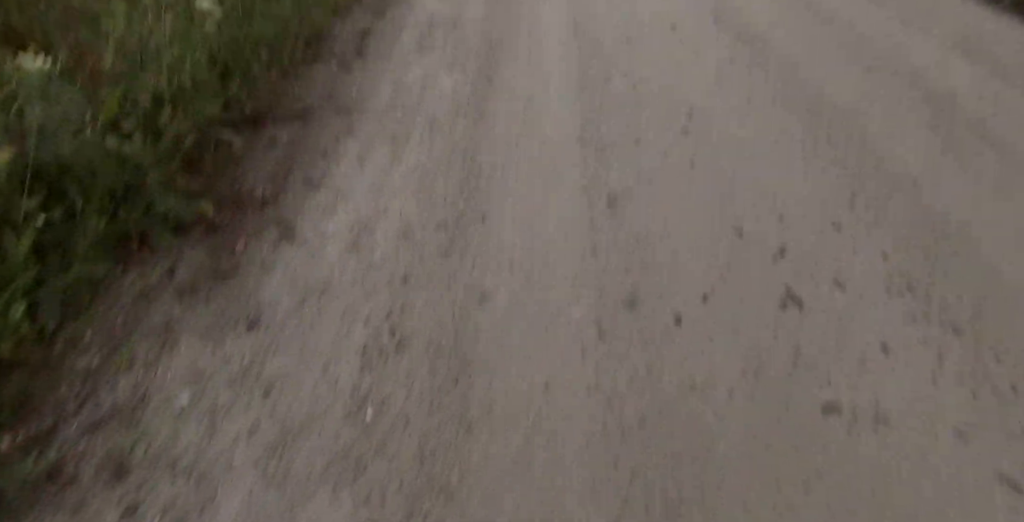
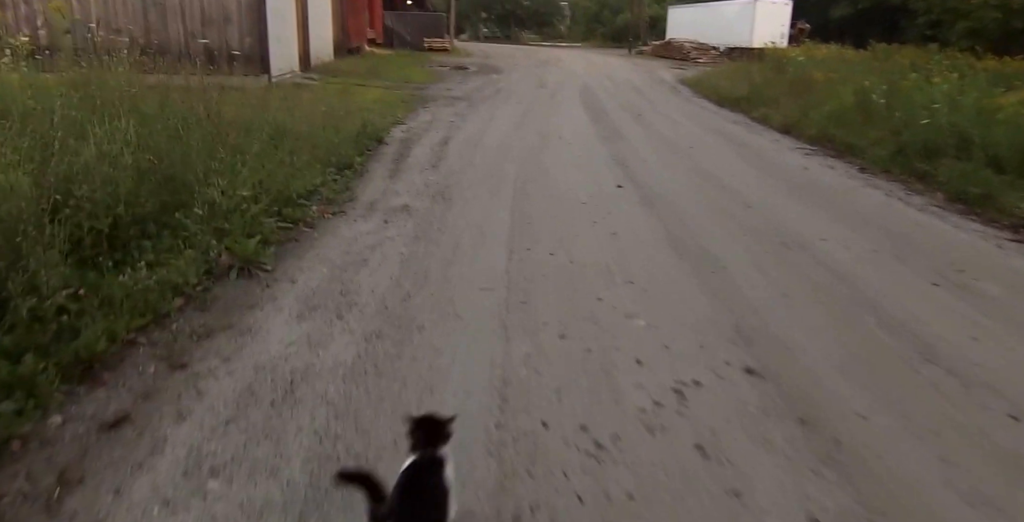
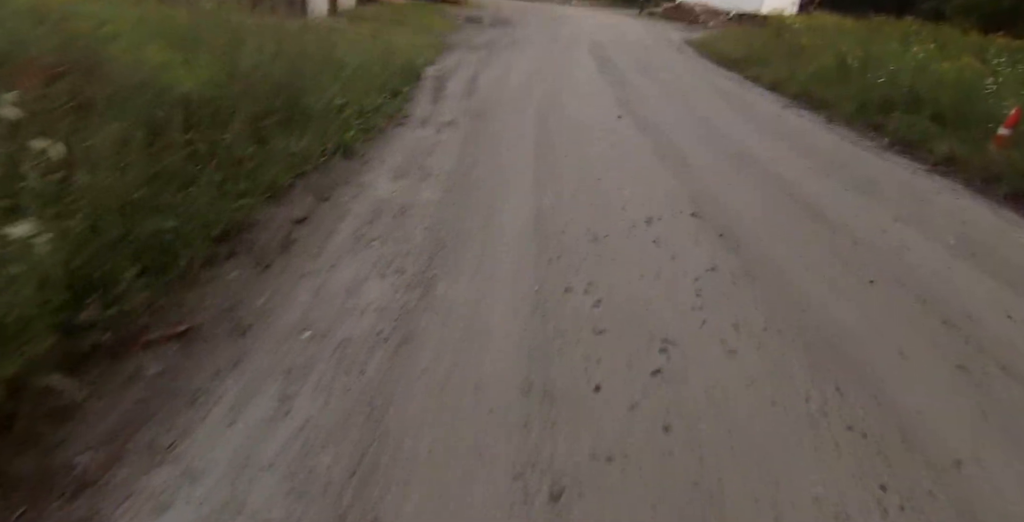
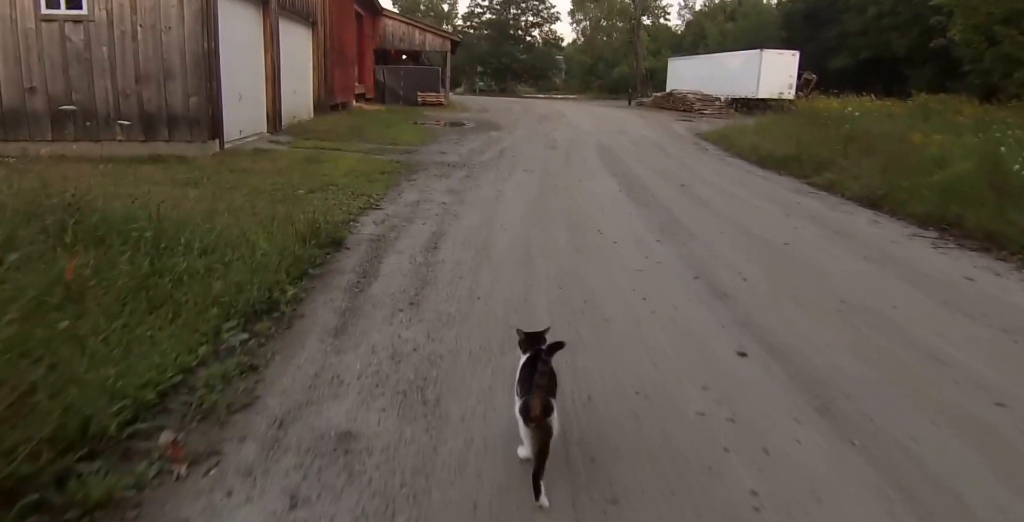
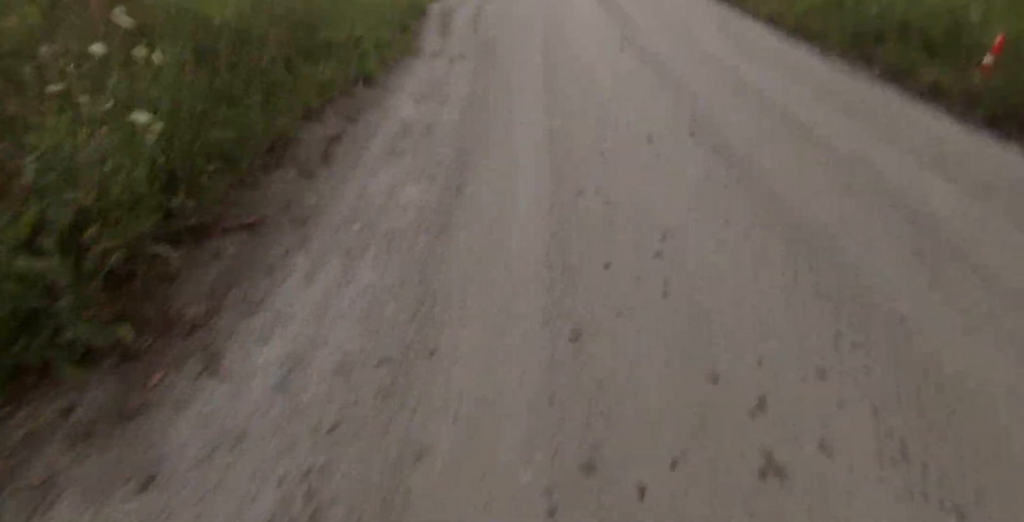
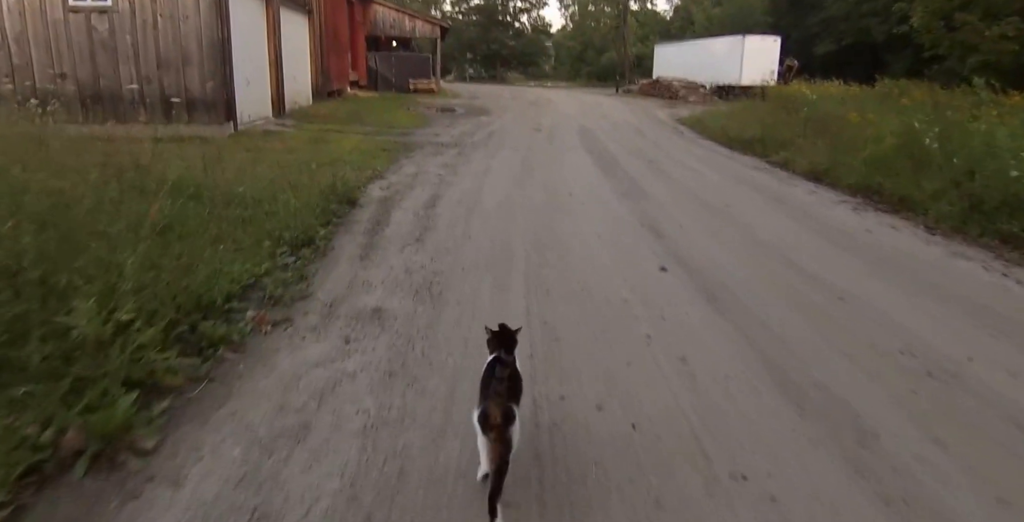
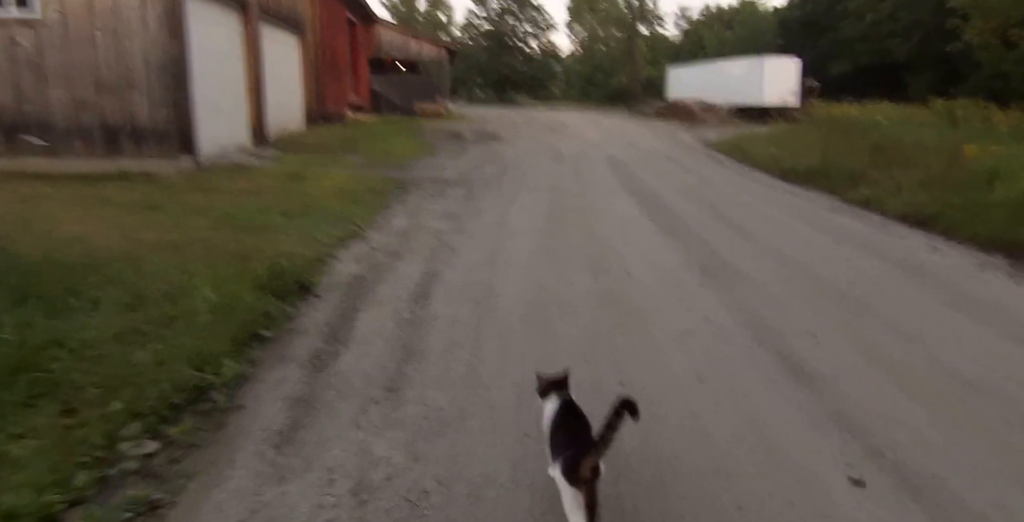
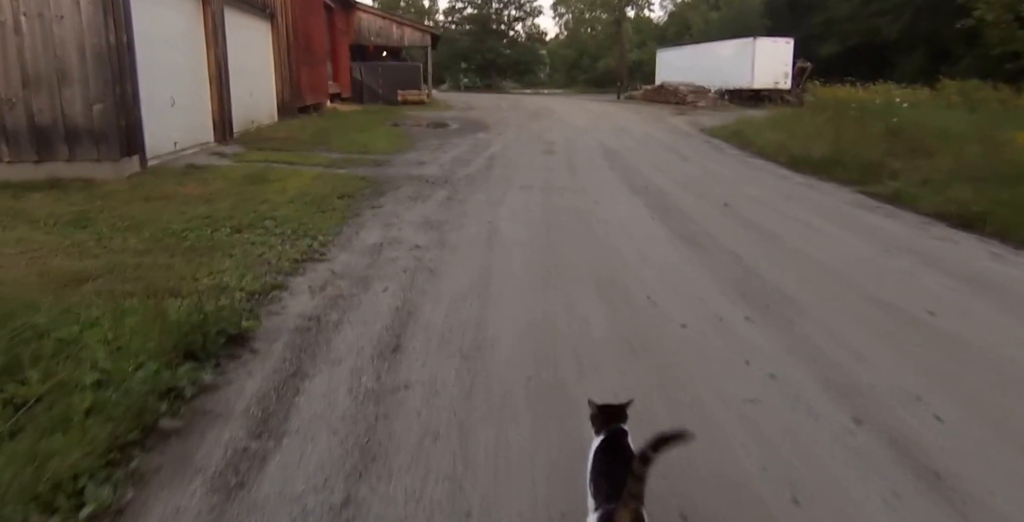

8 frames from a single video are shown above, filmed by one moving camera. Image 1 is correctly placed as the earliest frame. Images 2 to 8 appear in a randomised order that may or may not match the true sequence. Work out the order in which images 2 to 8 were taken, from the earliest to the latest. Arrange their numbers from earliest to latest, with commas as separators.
5, 3, 2, 6, 4, 7, 8
